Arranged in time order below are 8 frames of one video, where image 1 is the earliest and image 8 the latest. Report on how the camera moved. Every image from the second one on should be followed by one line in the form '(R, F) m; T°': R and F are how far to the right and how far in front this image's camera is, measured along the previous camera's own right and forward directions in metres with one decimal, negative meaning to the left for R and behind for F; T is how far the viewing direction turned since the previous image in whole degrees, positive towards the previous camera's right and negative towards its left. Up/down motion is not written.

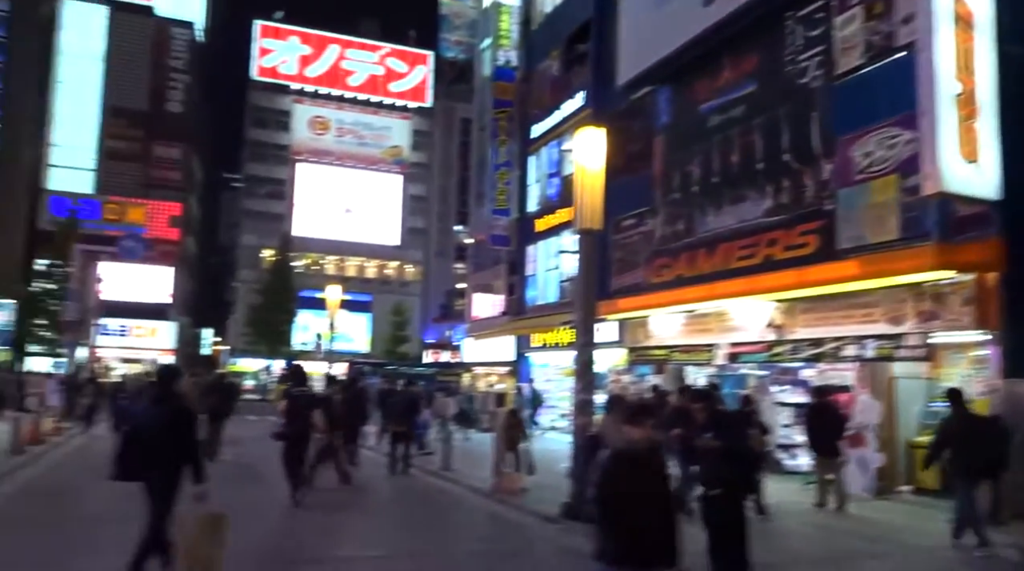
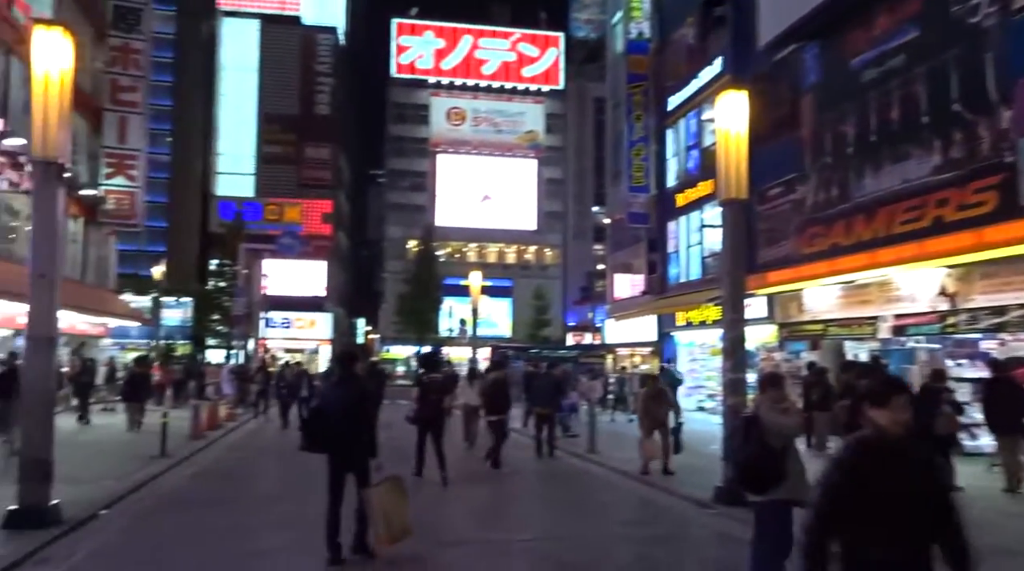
(0.0, +0.6) m; -8°
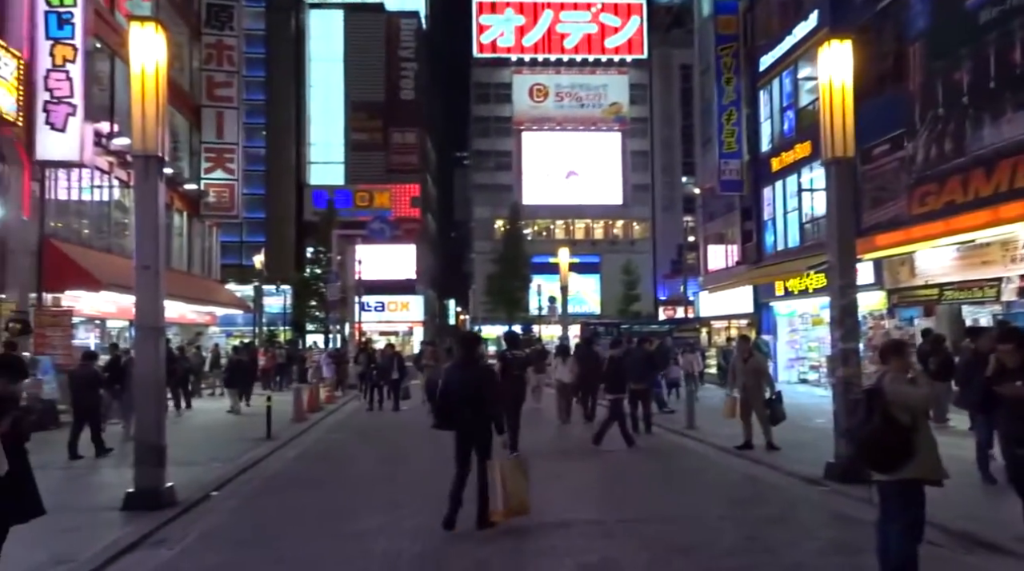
(-0.1, +0.6) m; -5°
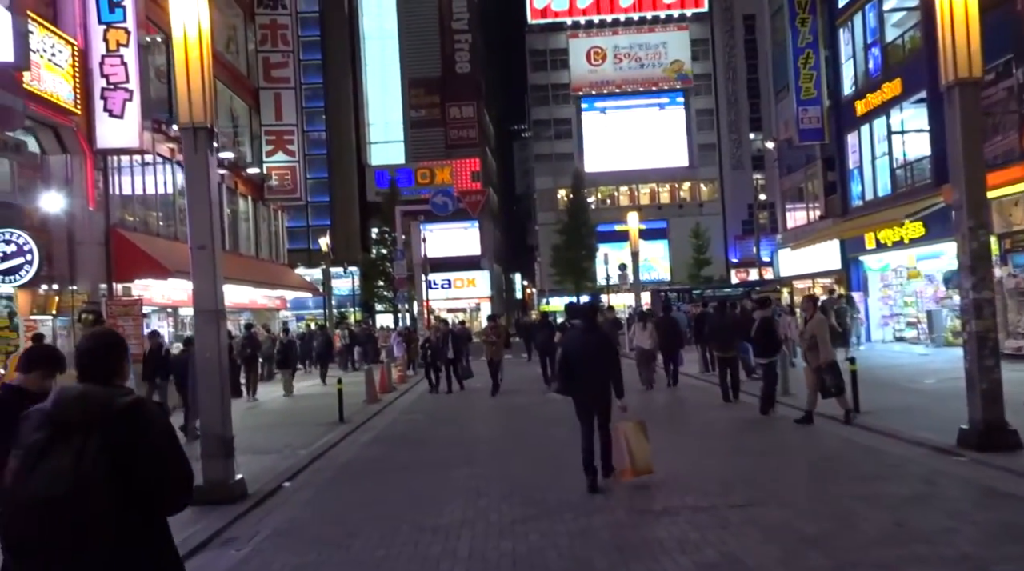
(-0.3, +1.1) m; -4°
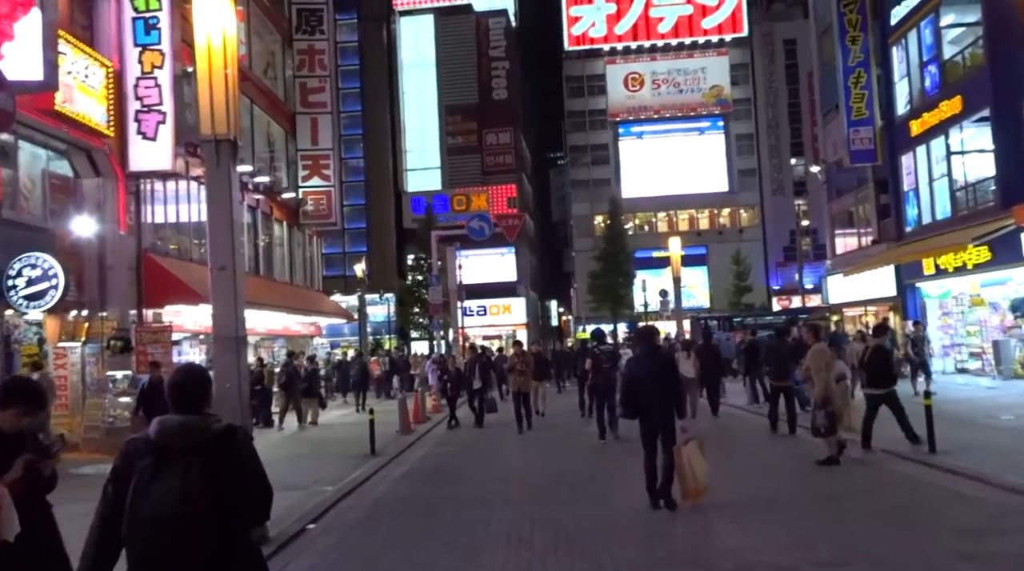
(-0.2, +1.0) m; -2°
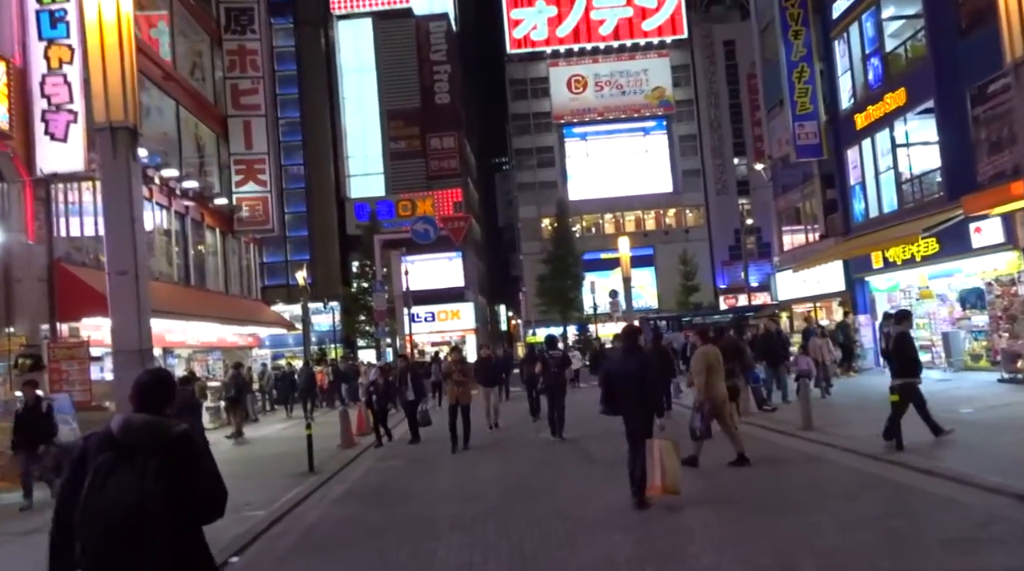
(+0.1, +0.8) m; +3°
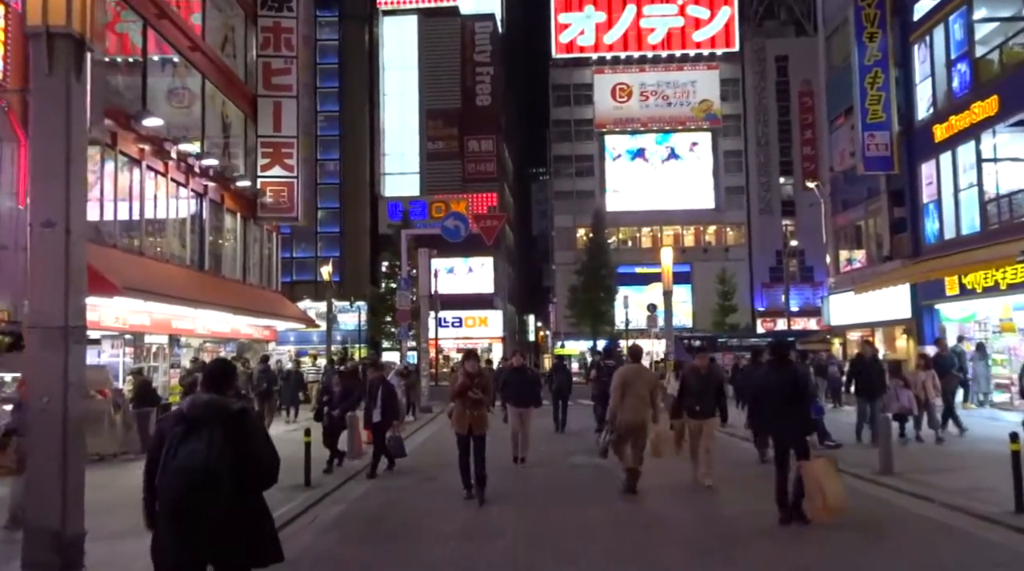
(-0.2, +2.2) m; -2°
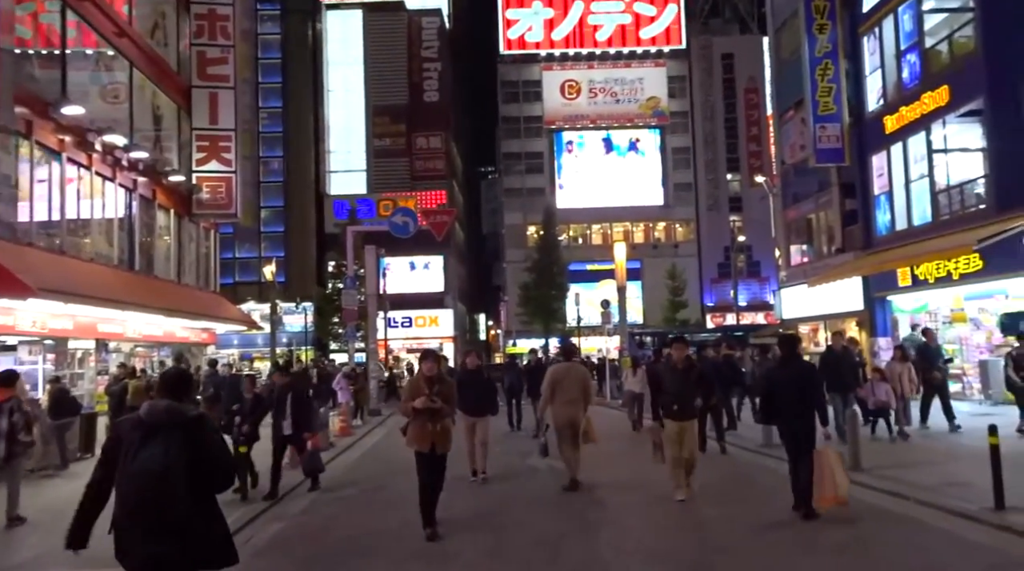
(+0.1, +0.8) m; +3°
